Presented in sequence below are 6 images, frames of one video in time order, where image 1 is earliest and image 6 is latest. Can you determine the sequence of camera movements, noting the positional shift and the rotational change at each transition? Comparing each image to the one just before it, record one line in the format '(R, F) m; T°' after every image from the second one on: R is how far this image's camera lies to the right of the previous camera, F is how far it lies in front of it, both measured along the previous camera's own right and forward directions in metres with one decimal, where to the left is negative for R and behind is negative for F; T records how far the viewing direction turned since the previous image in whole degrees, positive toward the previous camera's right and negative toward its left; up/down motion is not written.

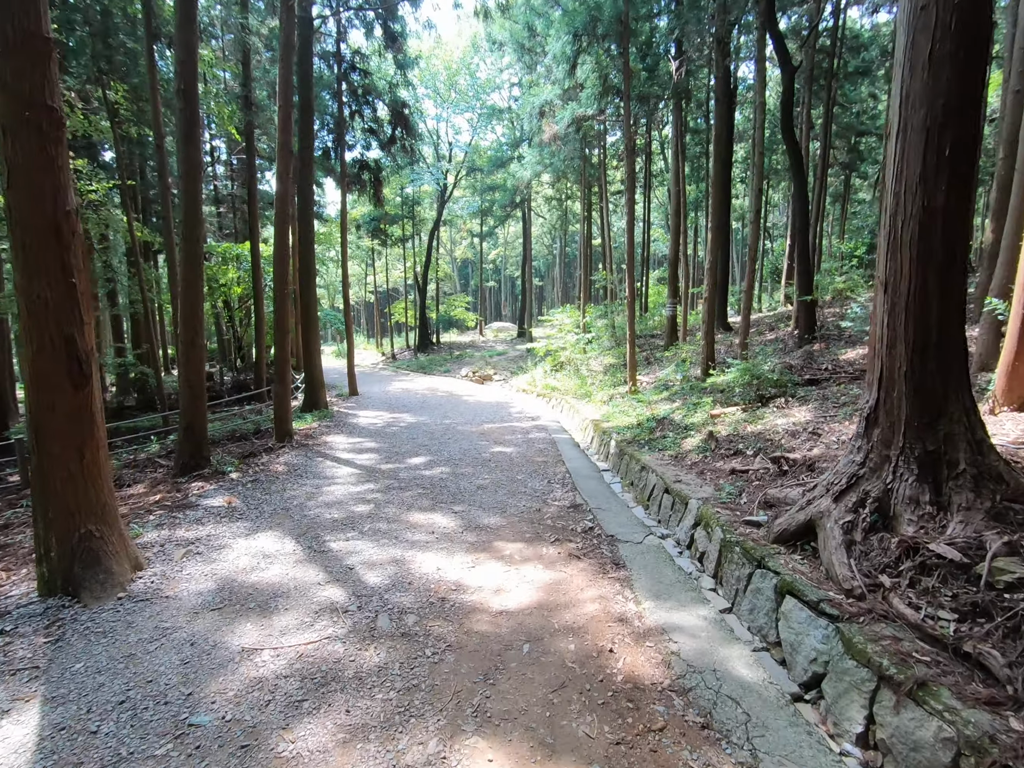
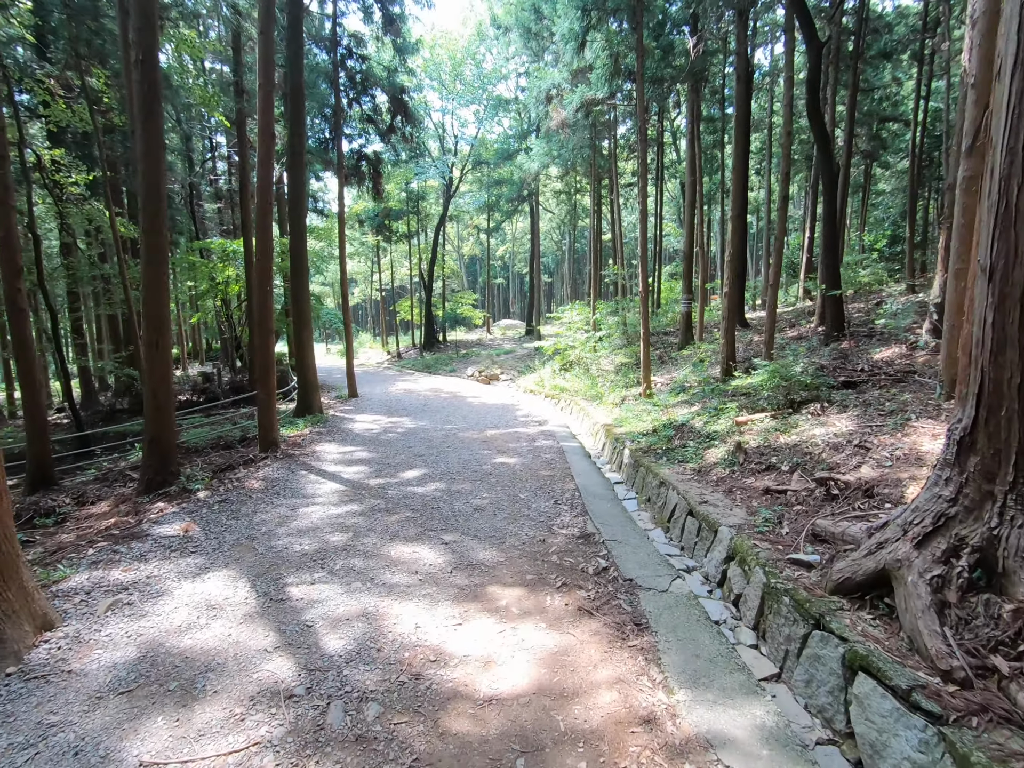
(+0.1, +0.6) m; -1°
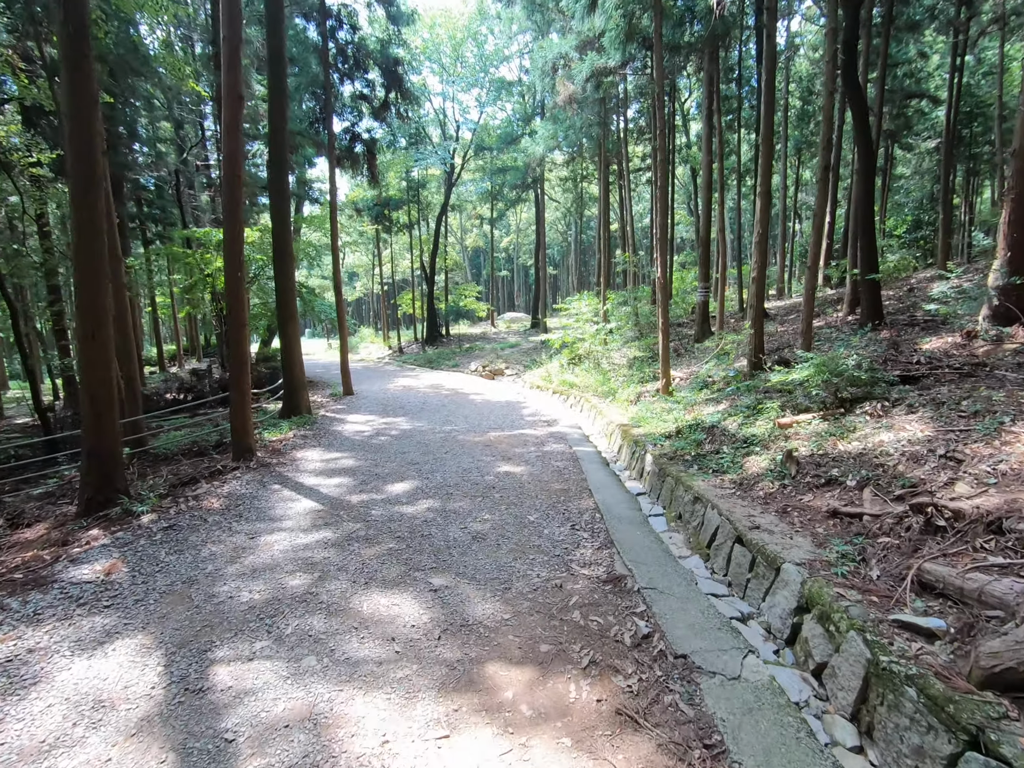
(0.0, +0.8) m; -1°
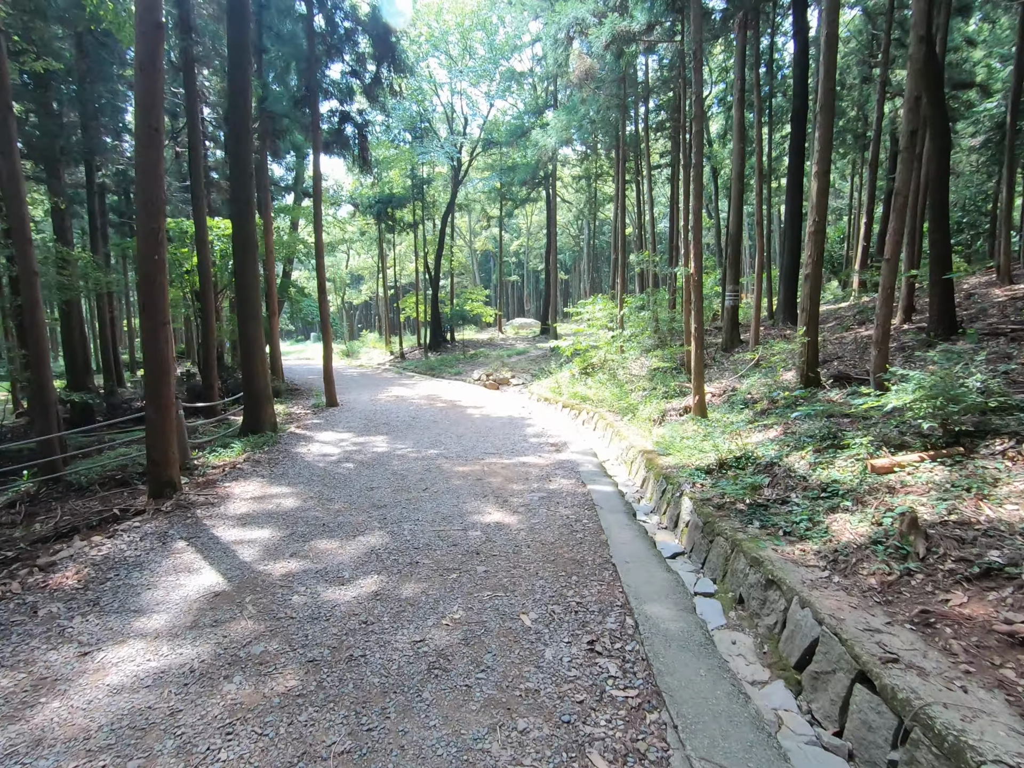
(+0.1, +1.4) m; -1°
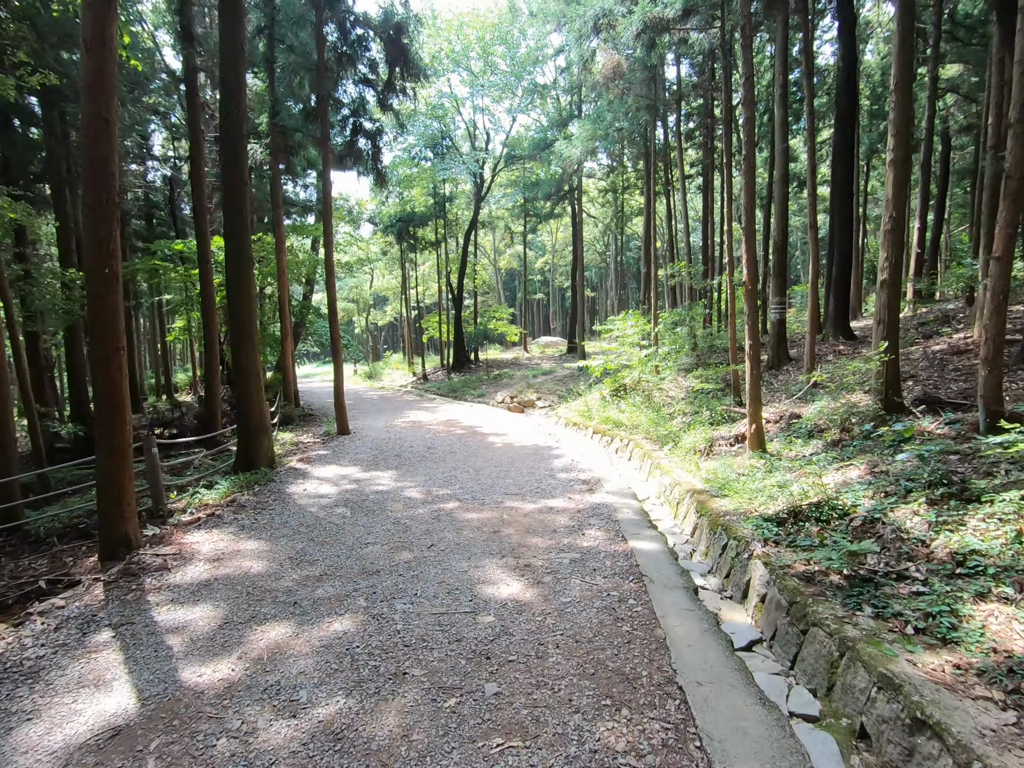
(0.0, +0.9) m; -3°
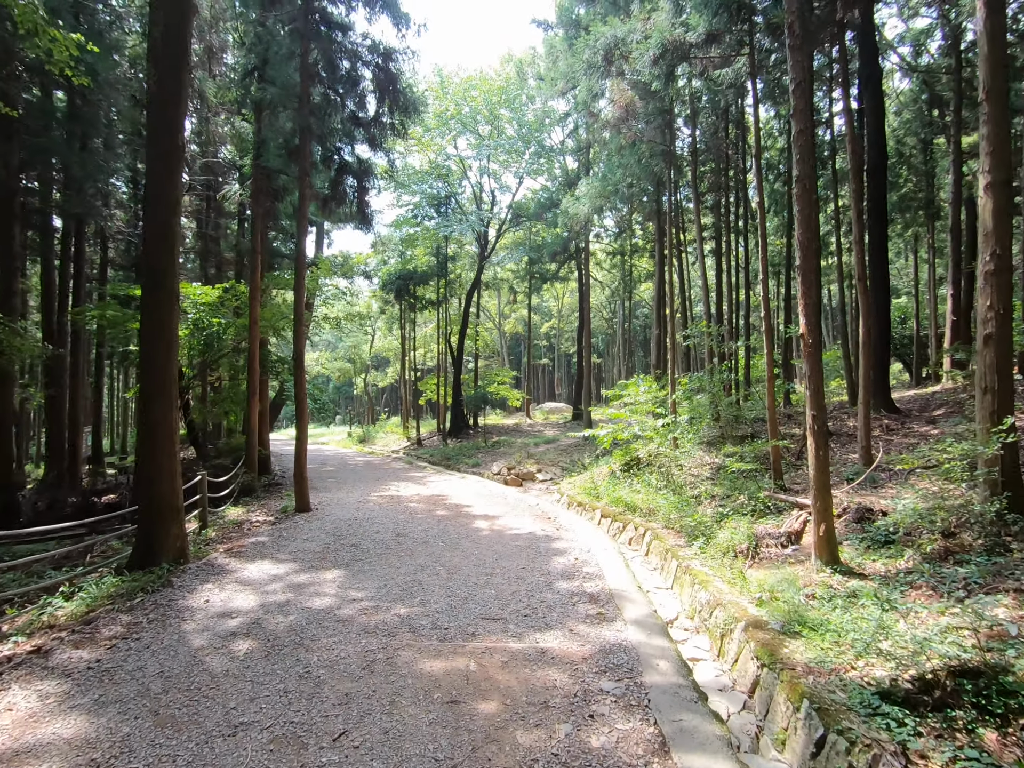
(+0.2, +1.4) m; -1°
